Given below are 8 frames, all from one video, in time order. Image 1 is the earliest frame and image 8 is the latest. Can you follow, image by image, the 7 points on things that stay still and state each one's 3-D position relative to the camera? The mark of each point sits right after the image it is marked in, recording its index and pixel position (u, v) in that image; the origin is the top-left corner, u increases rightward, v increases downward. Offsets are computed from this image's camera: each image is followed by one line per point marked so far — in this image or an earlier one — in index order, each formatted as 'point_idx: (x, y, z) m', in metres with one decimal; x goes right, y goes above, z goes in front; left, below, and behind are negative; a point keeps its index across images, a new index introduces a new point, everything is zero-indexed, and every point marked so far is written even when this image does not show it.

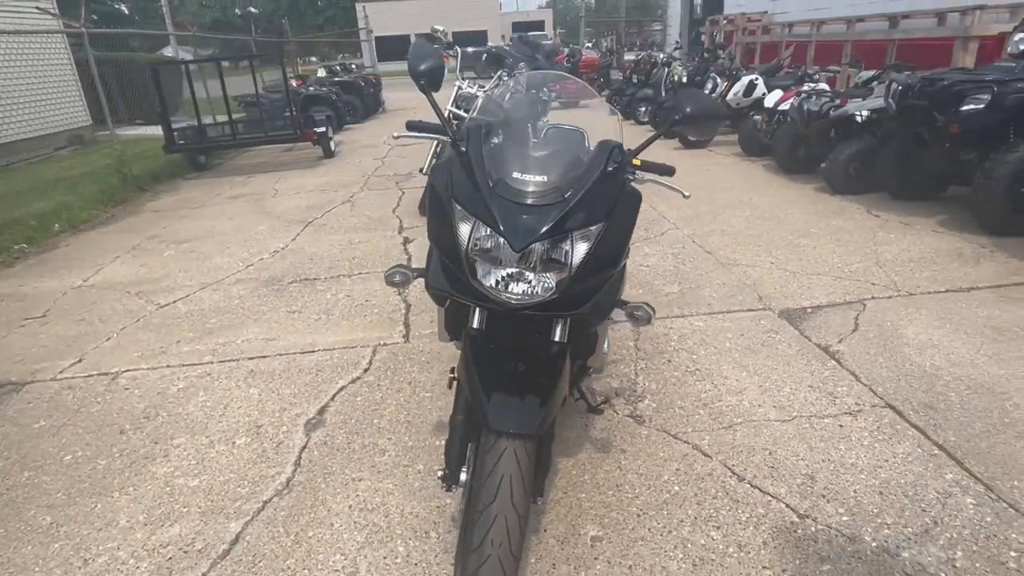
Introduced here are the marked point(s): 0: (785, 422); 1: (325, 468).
0: (+1.3, -0.6, +2.8) m
1: (-0.8, -0.8, +2.7) m
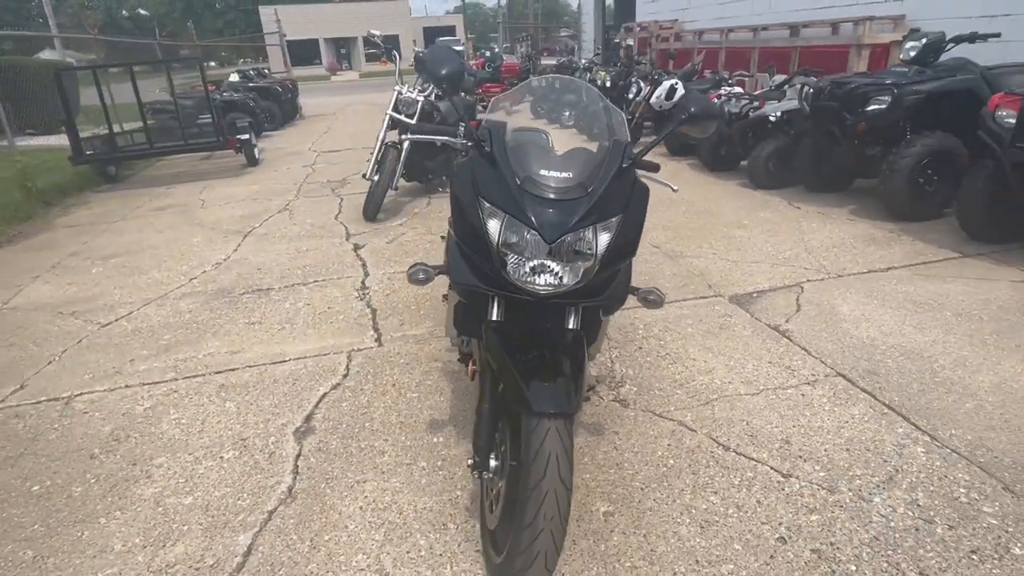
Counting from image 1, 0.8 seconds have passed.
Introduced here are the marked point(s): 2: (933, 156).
0: (+1.3, -0.6, +3.1) m
1: (-0.8, -0.8, +2.7) m
2: (+3.8, +1.2, +5.4) m
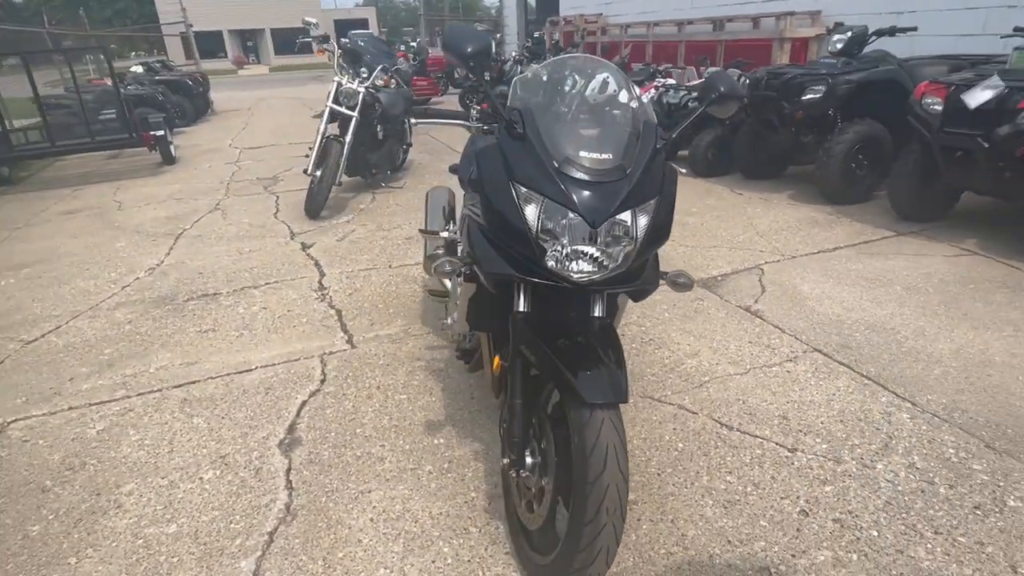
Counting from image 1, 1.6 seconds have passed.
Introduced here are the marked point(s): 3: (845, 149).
0: (+1.2, -0.5, +3.2) m
1: (-0.8, -0.8, +2.5) m
2: (+3.3, +1.4, +5.7) m
3: (+3.1, +1.3, +5.7) m
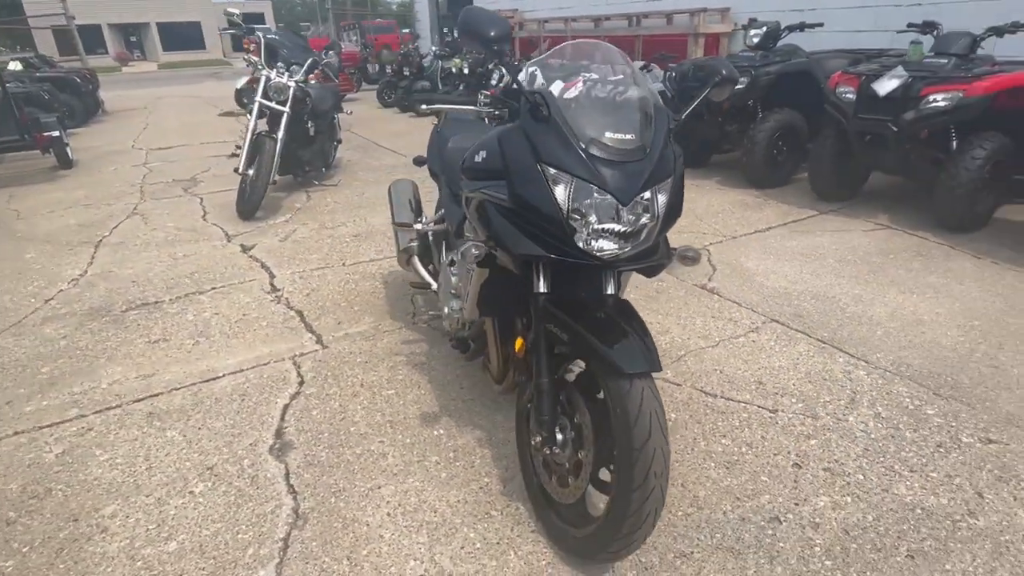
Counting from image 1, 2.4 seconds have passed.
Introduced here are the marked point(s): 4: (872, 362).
0: (+1.1, -0.3, +3.4) m
1: (-0.7, -0.8, +2.5) m
2: (+2.8, +1.6, +6.2) m
3: (+2.6, +1.5, +6.1) m
4: (+1.9, -0.4, +3.2) m
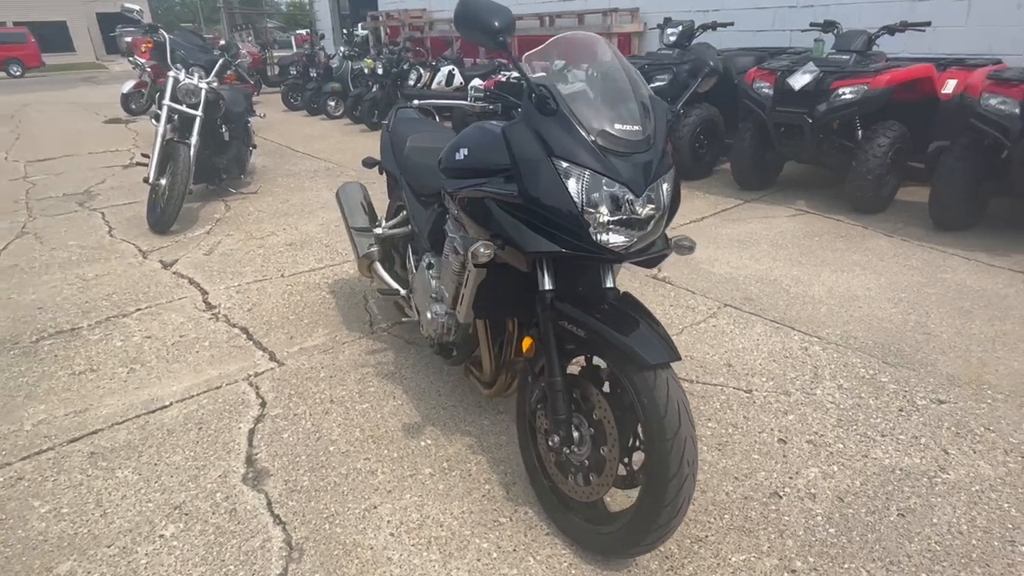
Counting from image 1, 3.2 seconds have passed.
0: (+1.0, -0.3, +3.5) m
1: (-0.7, -0.9, +2.3) m
2: (+2.1, +1.8, +6.5) m
3: (+1.9, +1.7, +6.4) m
4: (+1.8, -0.3, +3.4) m
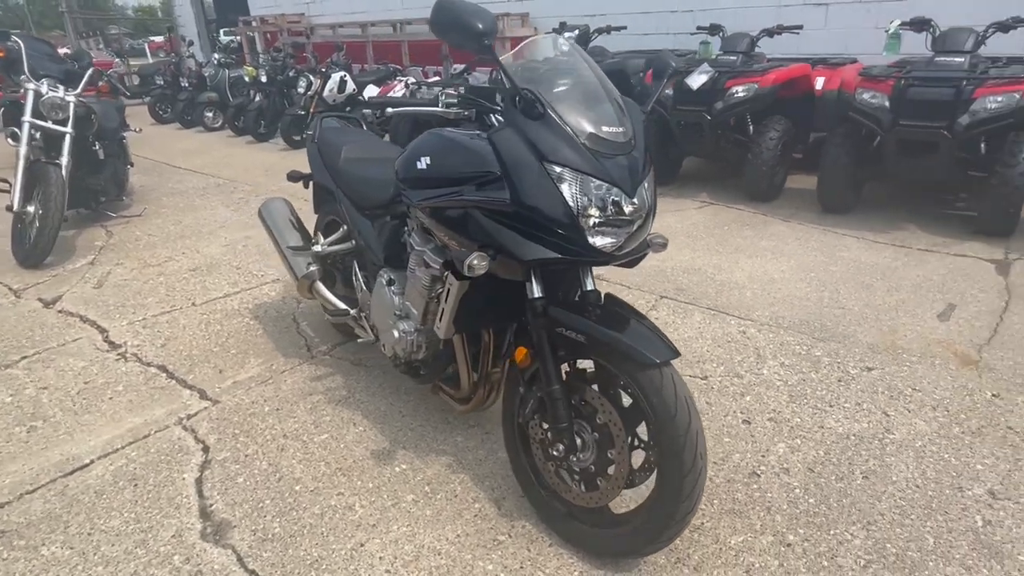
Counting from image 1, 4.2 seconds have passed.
0: (+0.7, -0.2, +3.6) m
1: (-0.7, -0.9, +2.1) m
2: (+1.1, +1.8, +6.7) m
3: (+0.9, +1.7, +6.6) m
4: (+1.5, -0.2, +3.6) m
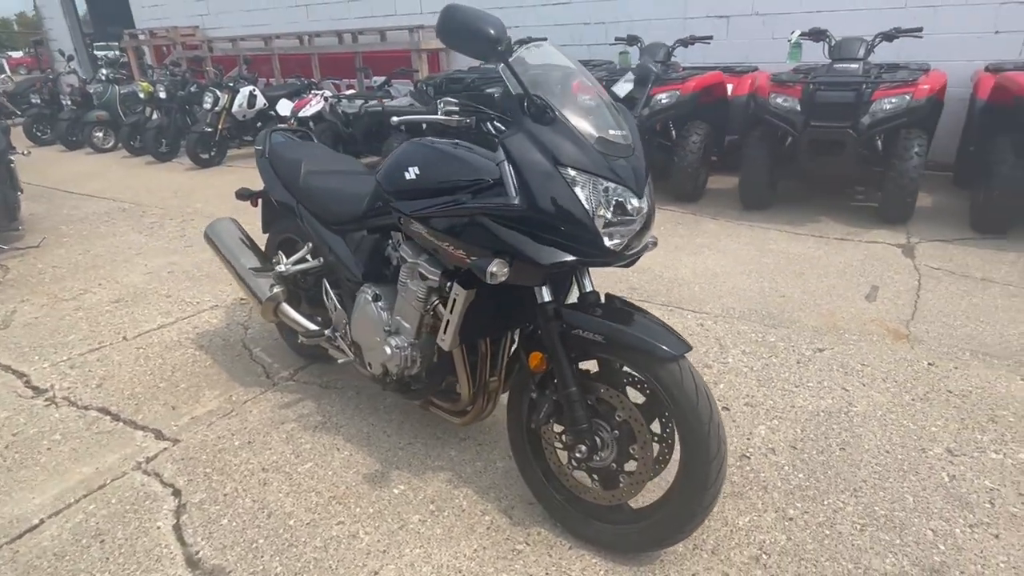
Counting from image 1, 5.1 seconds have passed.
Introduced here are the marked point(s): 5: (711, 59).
0: (+0.5, -0.3, +3.6) m
1: (-0.6, -1.0, +2.0) m
2: (+0.3, +1.8, +6.8) m
3: (+0.2, +1.6, +6.7) m
4: (+1.3, -0.2, +3.8) m
5: (+2.5, +2.8, +7.4) m
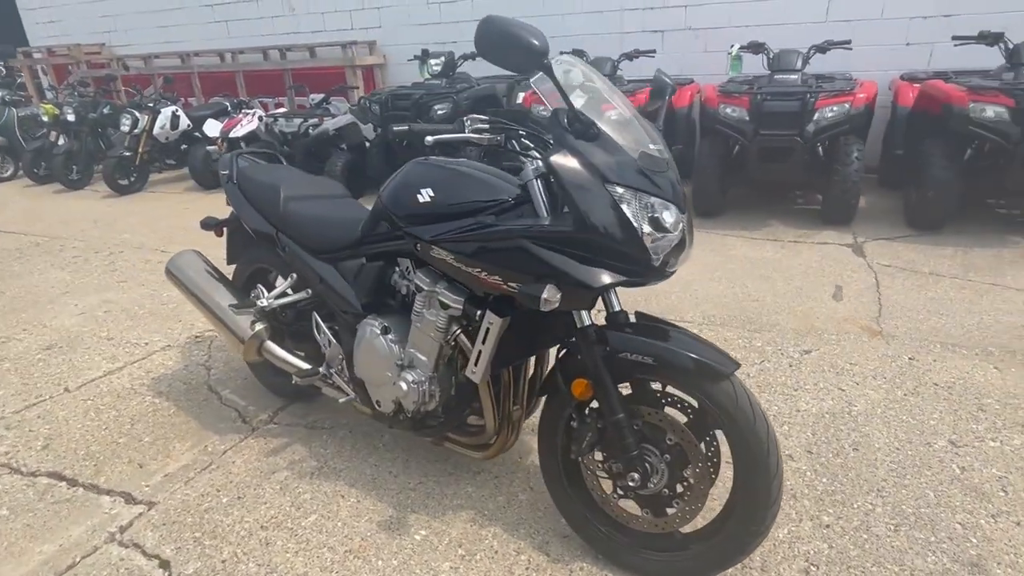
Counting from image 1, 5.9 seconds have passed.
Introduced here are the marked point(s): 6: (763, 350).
0: (+0.4, -0.3, +3.6) m
1: (-0.5, -1.1, +1.8) m
2: (-0.3, +1.6, +6.8) m
3: (-0.4, +1.5, +6.6) m
4: (+1.2, -0.2, +3.9) m
5: (+1.7, +2.7, +7.6) m
6: (+1.4, -0.4, +3.4) m
